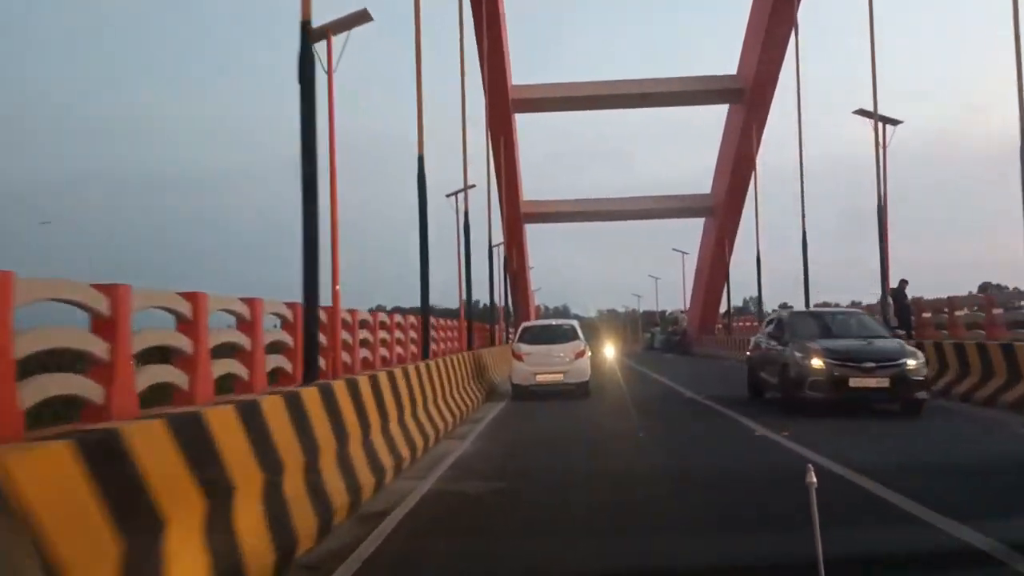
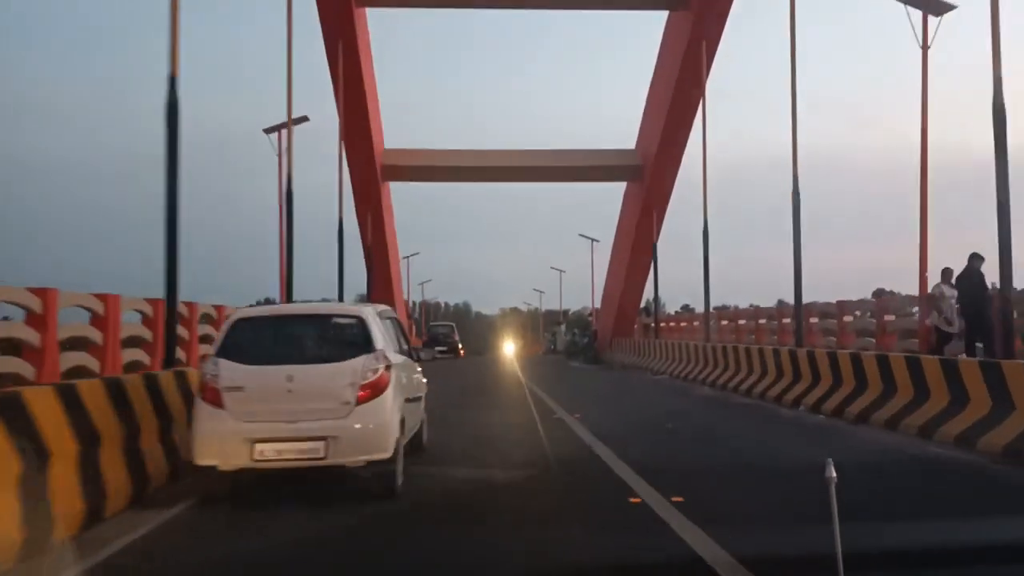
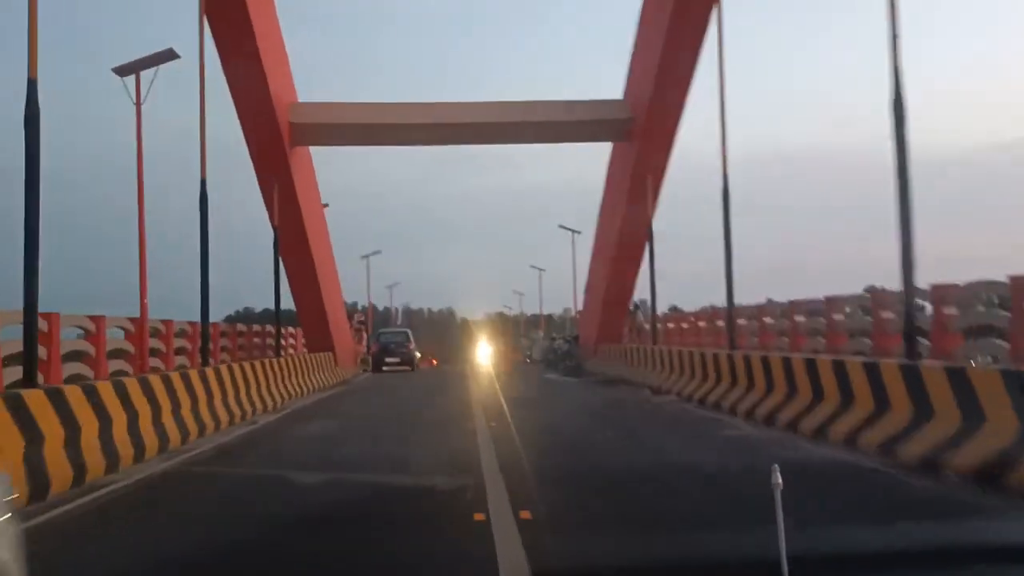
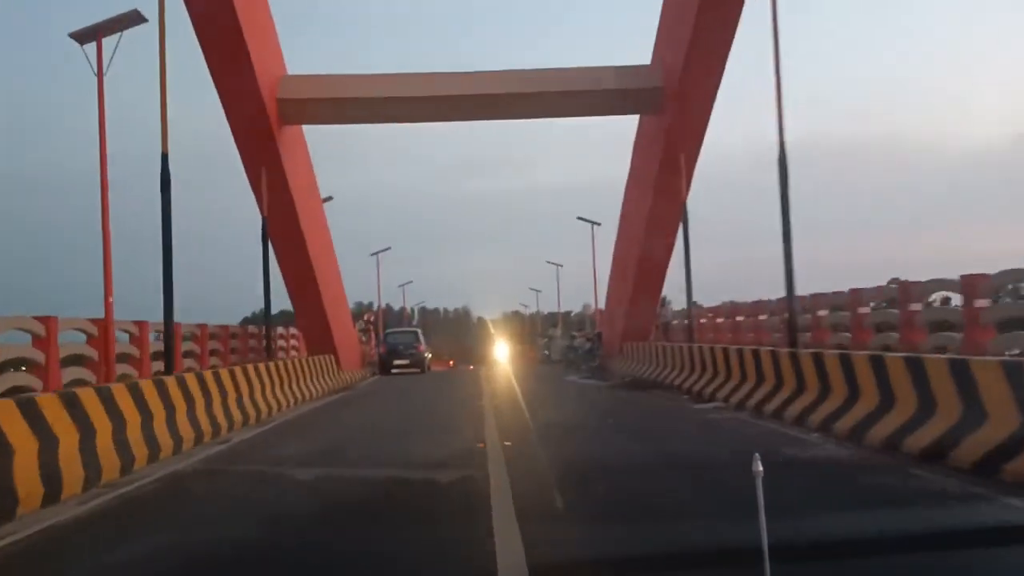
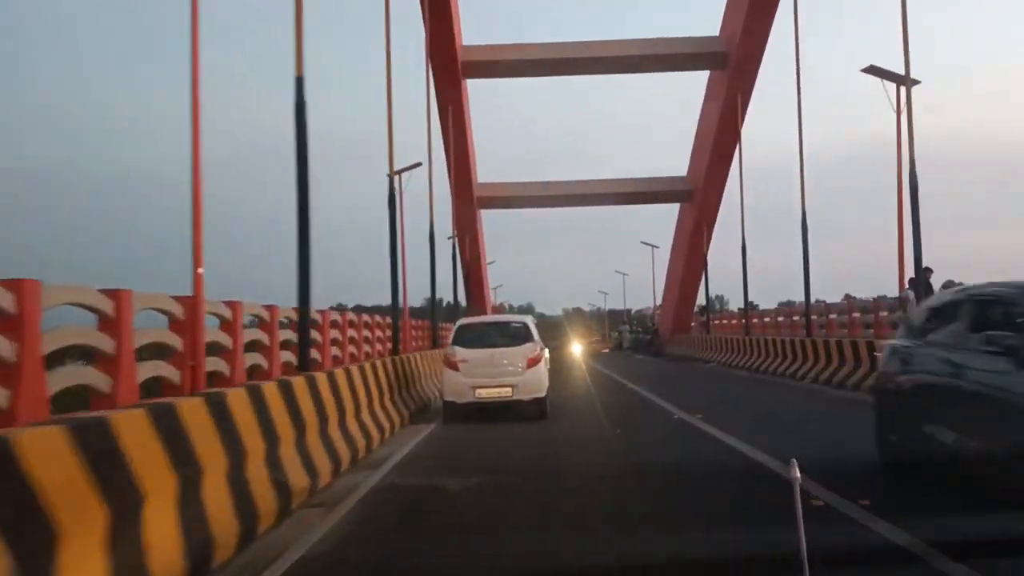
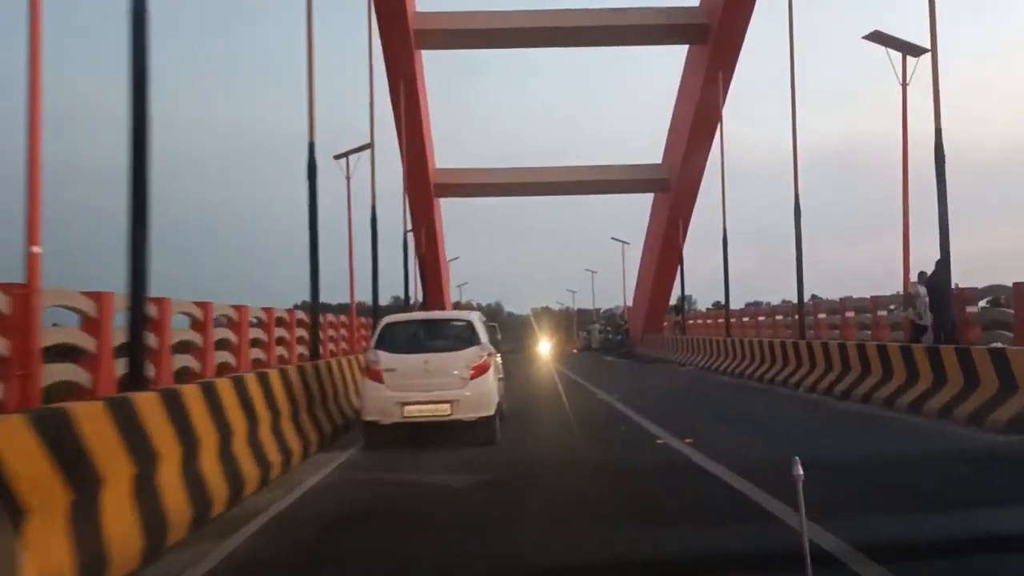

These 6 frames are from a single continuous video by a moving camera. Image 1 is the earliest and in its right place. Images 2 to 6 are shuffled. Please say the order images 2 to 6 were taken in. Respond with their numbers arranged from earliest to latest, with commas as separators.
5, 6, 2, 3, 4
